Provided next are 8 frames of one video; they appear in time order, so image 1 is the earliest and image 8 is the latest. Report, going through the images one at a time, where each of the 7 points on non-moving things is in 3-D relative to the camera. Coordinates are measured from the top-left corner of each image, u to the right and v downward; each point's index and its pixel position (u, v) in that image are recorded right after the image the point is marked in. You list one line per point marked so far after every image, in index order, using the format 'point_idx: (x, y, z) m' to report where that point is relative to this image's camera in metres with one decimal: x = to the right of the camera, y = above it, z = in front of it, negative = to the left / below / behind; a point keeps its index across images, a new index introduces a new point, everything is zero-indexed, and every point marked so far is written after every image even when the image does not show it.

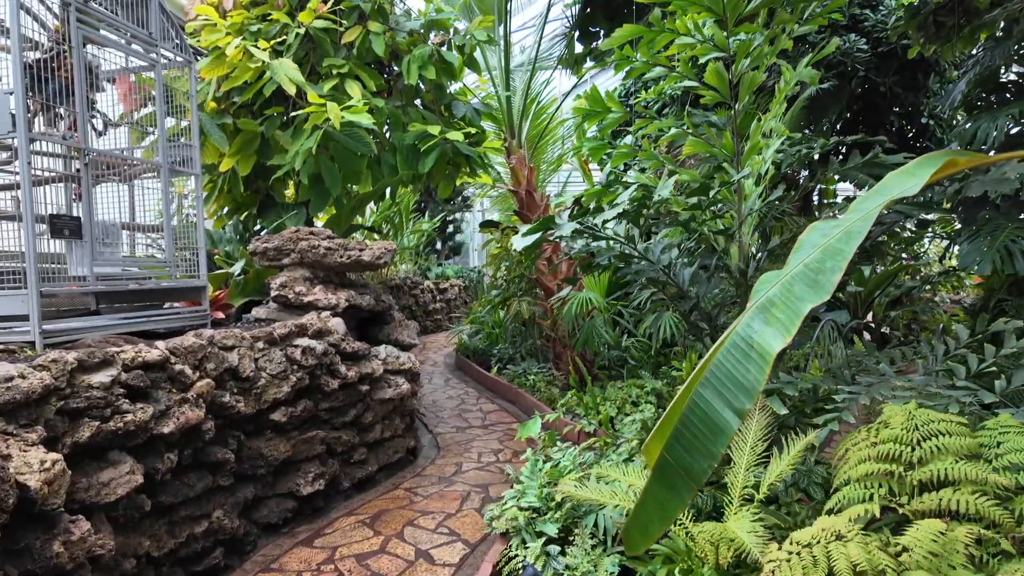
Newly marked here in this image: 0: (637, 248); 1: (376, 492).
0: (+0.5, +0.2, +2.2) m
1: (-0.7, -1.0, +3.0) m
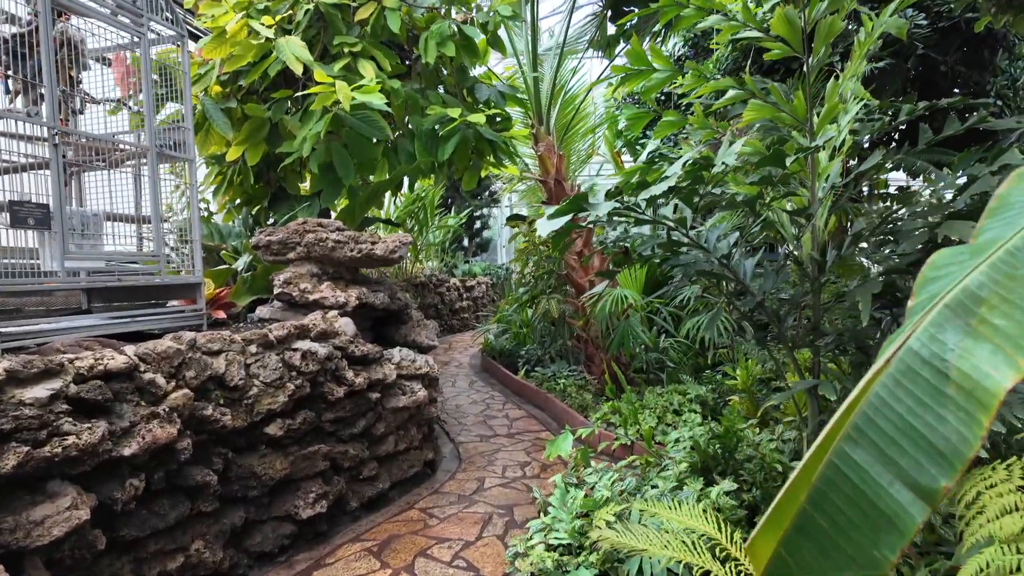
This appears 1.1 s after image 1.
0: (+0.5, +0.2, +1.8) m
1: (-0.6, -1.0, +2.7) m
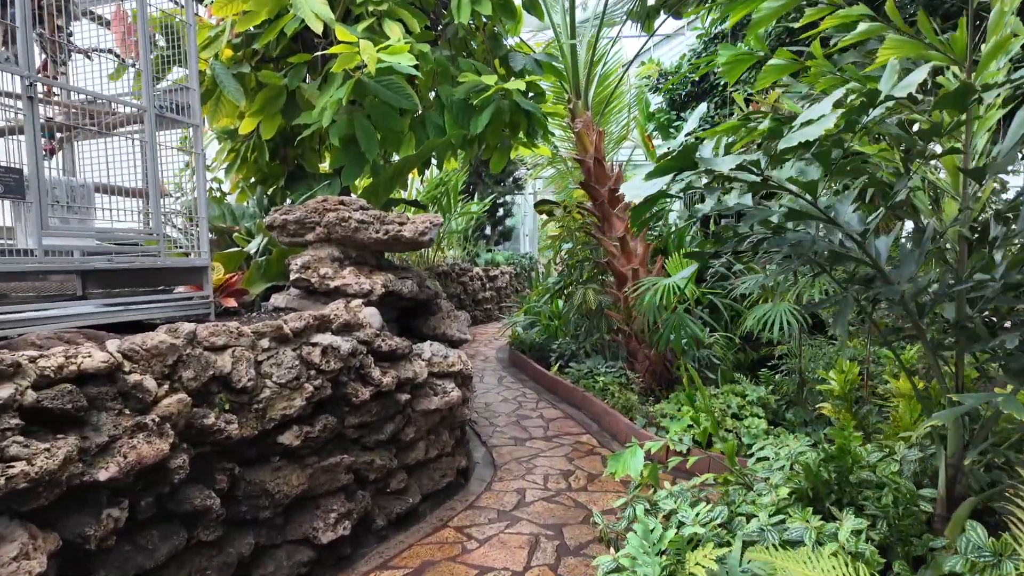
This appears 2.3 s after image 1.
0: (+0.7, +0.2, +1.4) m
1: (-0.4, -1.0, +2.4) m
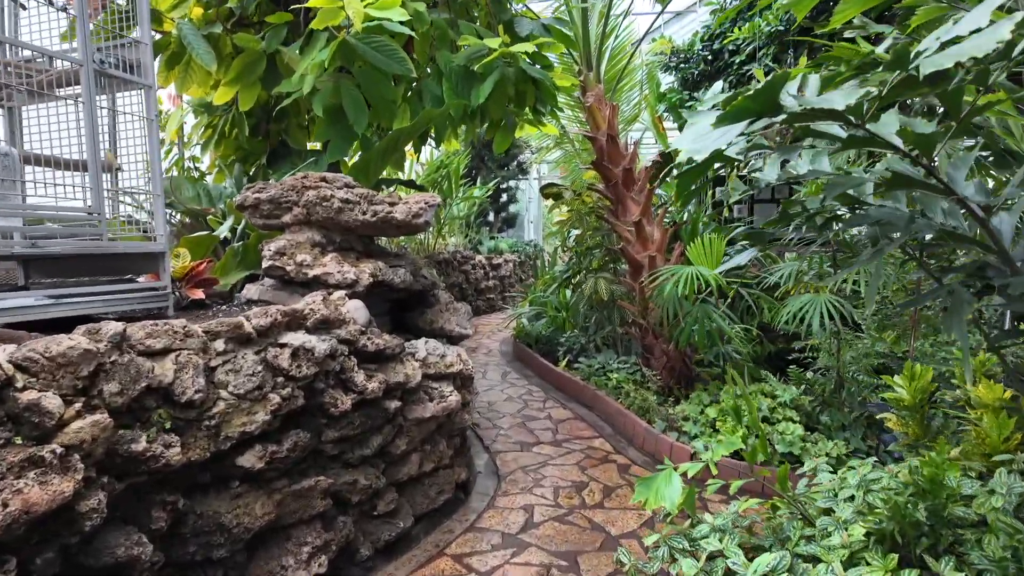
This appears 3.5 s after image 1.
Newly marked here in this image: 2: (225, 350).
0: (+0.7, +0.2, +1.1) m
1: (-0.3, -0.9, +2.0) m
2: (-0.8, -0.2, +1.6) m
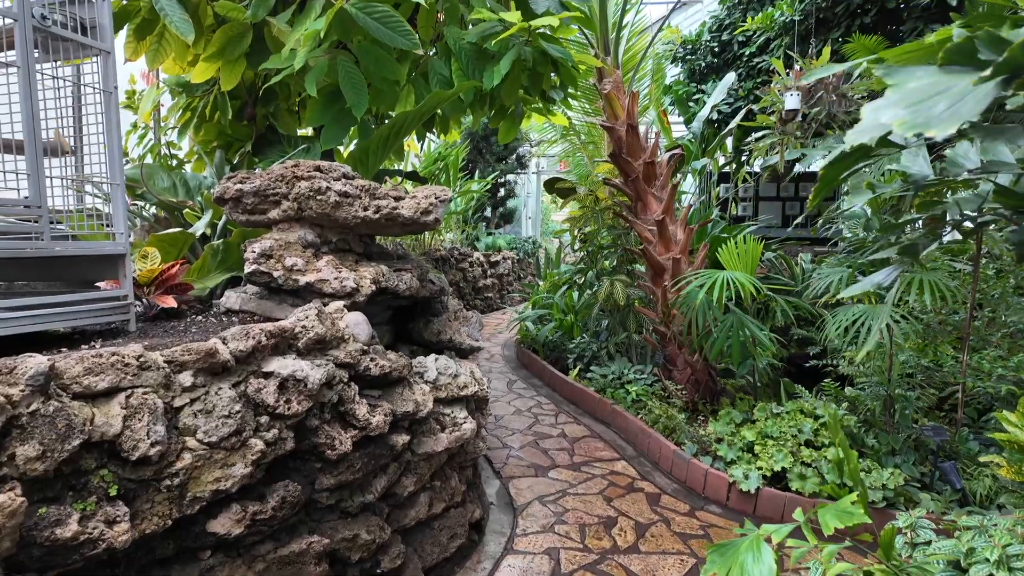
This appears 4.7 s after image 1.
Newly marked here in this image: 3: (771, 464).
0: (+0.9, +0.2, +0.7) m
1: (-0.3, -1.0, +1.7) m
2: (-0.7, -0.2, +1.3) m
3: (+1.1, -0.8, +2.6) m
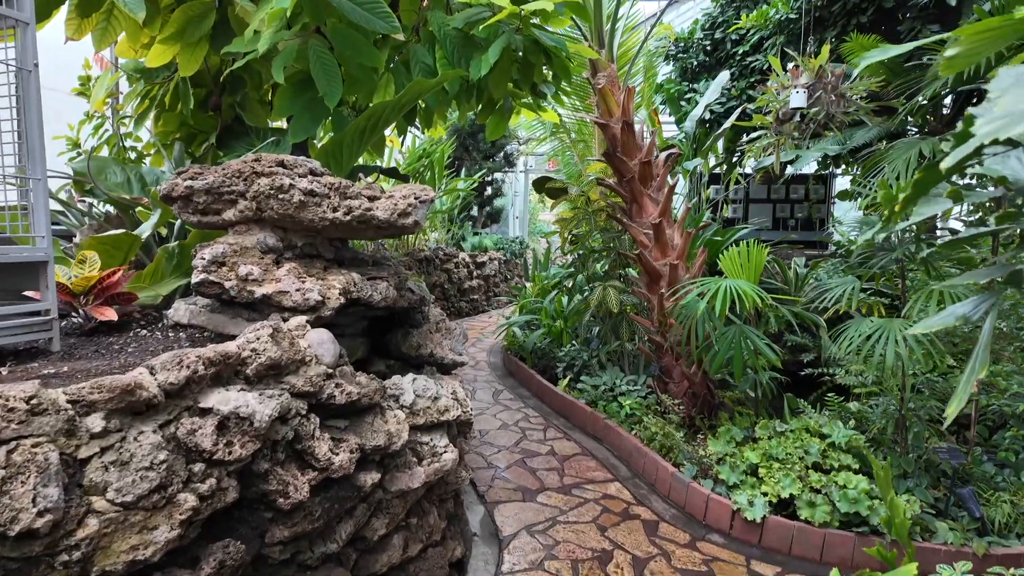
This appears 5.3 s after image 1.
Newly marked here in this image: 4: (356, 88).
0: (+0.9, +0.1, +0.5) m
1: (-0.3, -1.0, +1.5) m
2: (-0.7, -0.2, +1.0) m
3: (+1.1, -0.8, +2.4) m
4: (-0.7, +0.8, +2.5) m
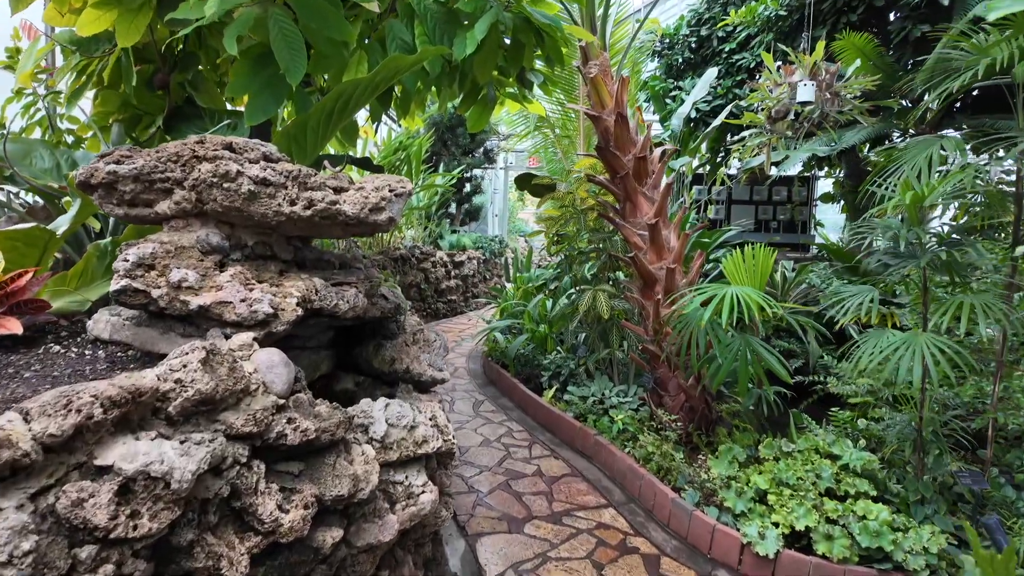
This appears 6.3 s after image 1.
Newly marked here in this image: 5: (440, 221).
0: (+0.9, +0.1, +0.3) m
1: (-0.3, -1.0, +1.2) m
2: (-0.7, -0.3, +0.7) m
3: (+1.0, -0.9, +2.2) m
4: (-0.7, +0.8, +2.2) m
5: (-1.0, +0.9, +8.0) m
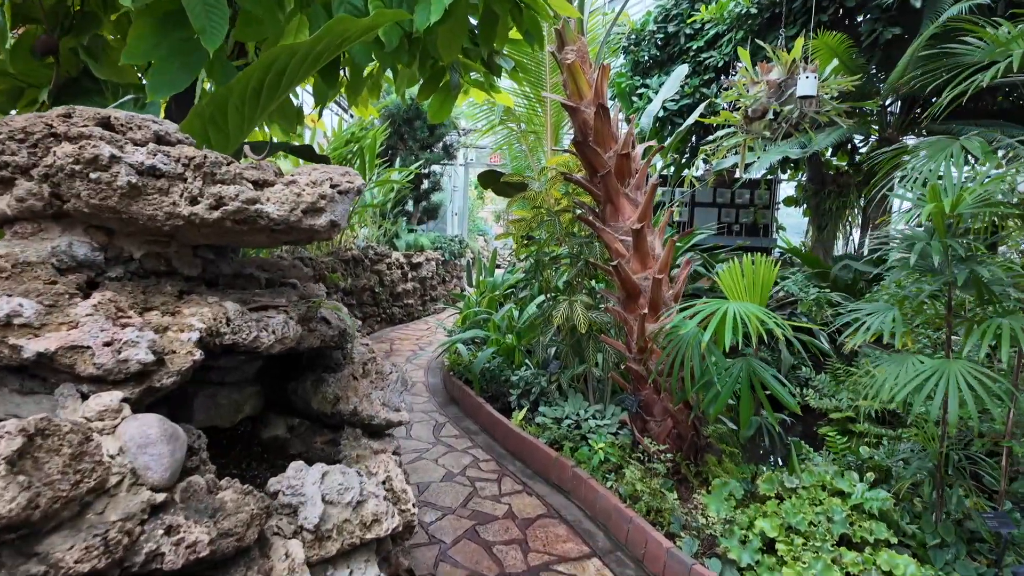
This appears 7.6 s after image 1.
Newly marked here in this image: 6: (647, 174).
0: (+0.9, 0.0, 0.0) m
1: (-0.3, -1.1, +0.8) m
2: (-0.7, -0.3, +0.3) m
3: (+0.9, -0.9, +1.9) m
4: (-0.8, +0.8, +1.8) m
5: (-1.5, +0.9, +7.6) m
6: (+0.7, +0.6, +2.9) m
